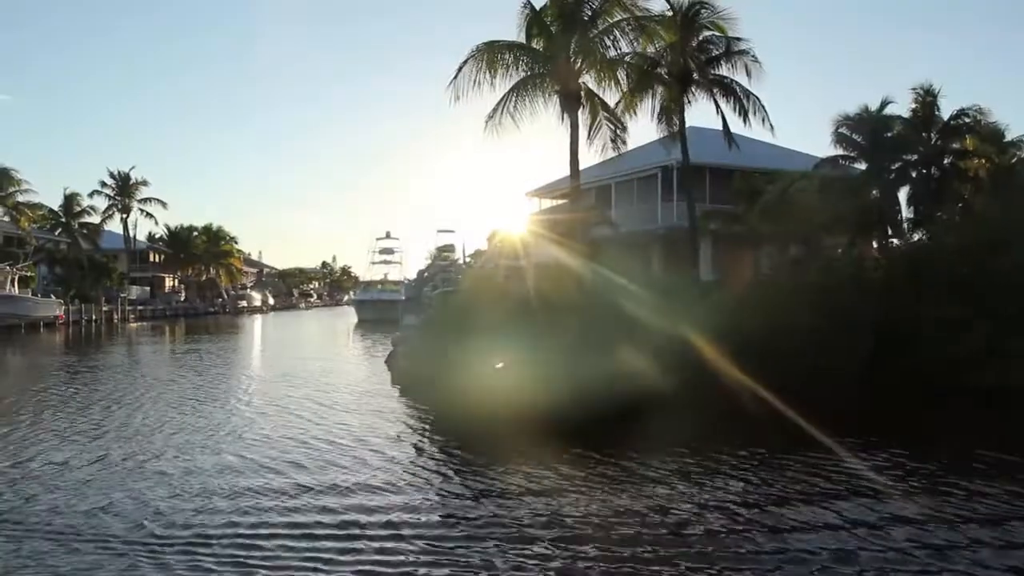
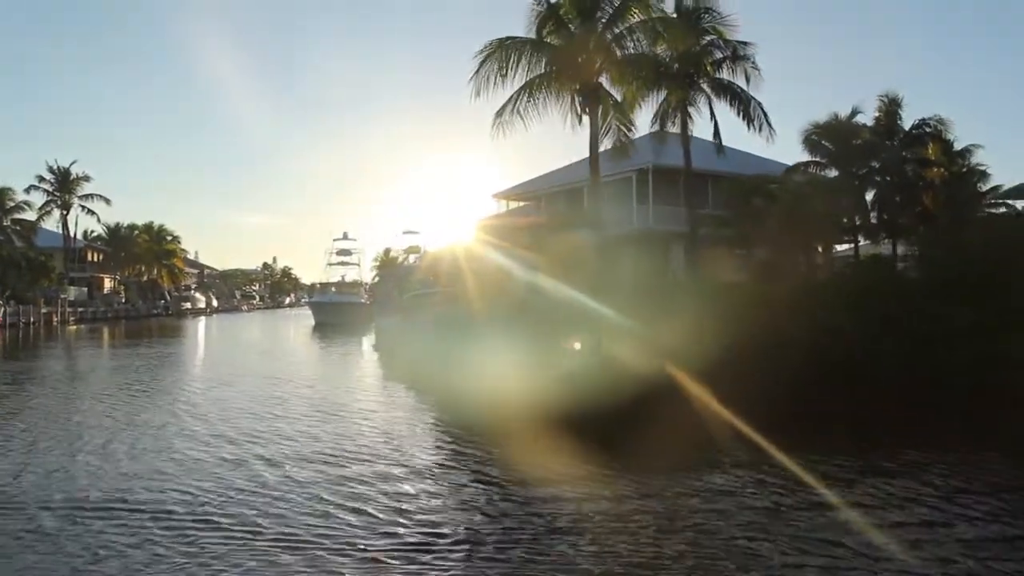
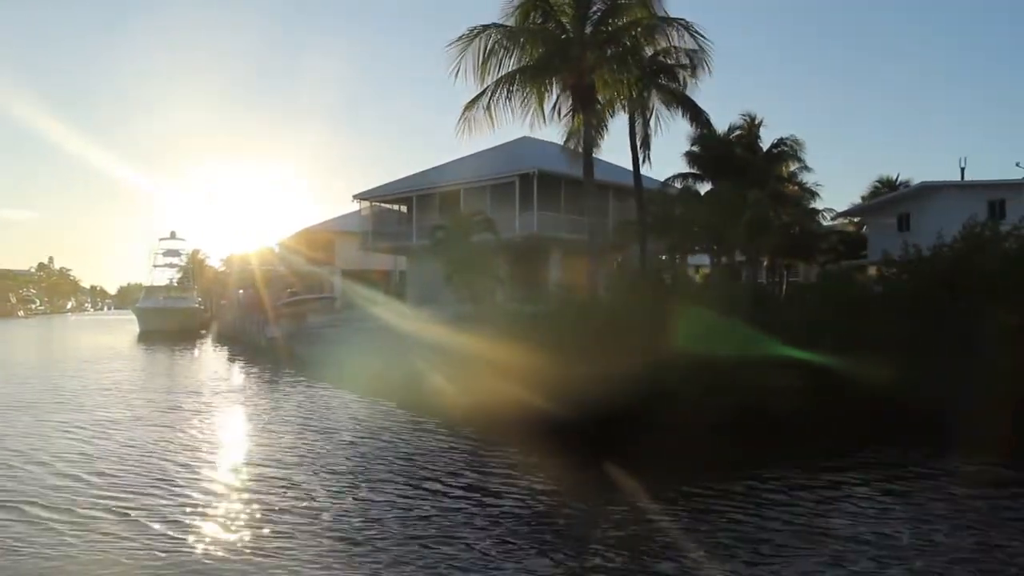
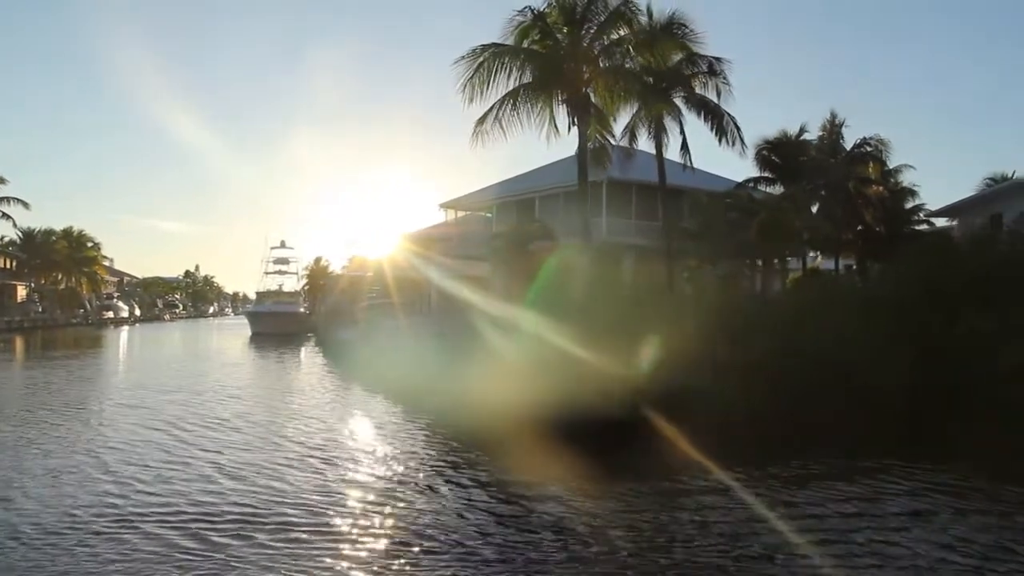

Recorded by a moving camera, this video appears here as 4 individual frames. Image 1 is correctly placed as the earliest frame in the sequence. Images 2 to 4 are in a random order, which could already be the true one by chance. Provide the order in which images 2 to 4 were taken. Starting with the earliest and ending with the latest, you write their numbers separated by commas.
2, 4, 3
